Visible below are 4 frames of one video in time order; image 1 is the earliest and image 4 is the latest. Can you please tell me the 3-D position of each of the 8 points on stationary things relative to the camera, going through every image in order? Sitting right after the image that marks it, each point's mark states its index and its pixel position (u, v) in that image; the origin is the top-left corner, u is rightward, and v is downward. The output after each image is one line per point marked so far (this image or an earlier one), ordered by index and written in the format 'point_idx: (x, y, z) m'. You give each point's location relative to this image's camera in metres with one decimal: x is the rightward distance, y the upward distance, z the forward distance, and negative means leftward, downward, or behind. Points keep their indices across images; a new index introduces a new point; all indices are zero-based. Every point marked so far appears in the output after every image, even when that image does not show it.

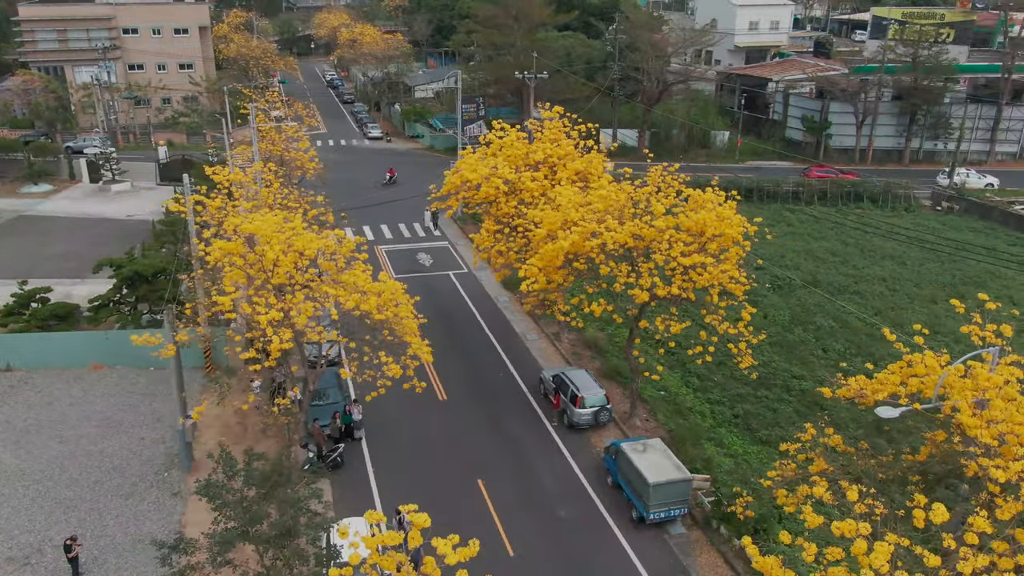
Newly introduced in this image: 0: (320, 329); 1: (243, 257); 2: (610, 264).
0: (-3.8, -0.8, +16.3) m
1: (-5.4, +0.7, +16.7) m
2: (+2.2, +0.6, +18.7) m
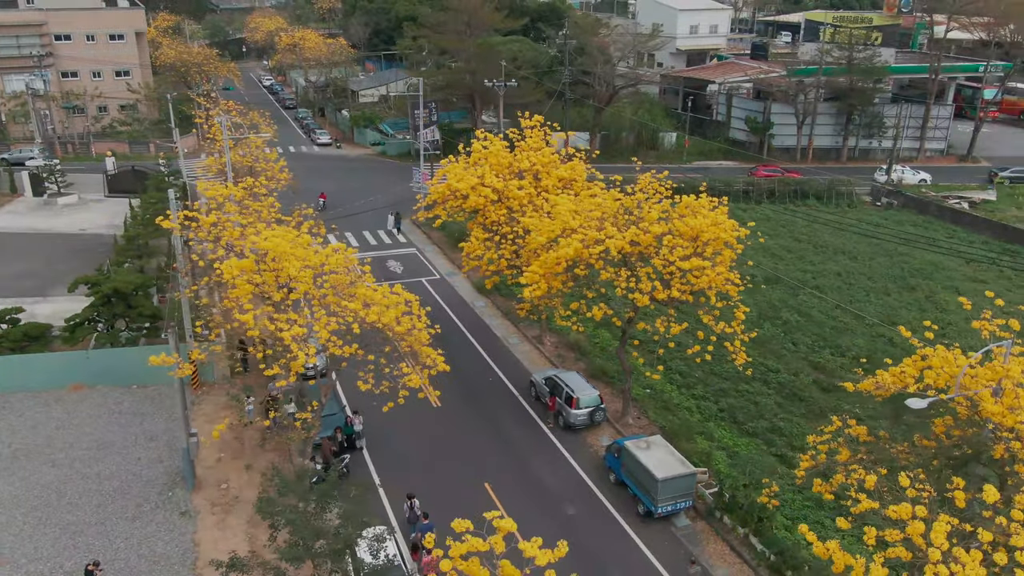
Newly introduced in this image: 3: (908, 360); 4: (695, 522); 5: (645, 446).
0: (-3.5, -1.1, +16.5) m
1: (-5.2, +0.3, +16.7) m
2: (+2.3, +0.4, +19.4) m
3: (+6.2, -1.2, +12.8) m
4: (+4.3, -5.5, +19.2) m
5: (+3.2, -3.8, +19.5) m
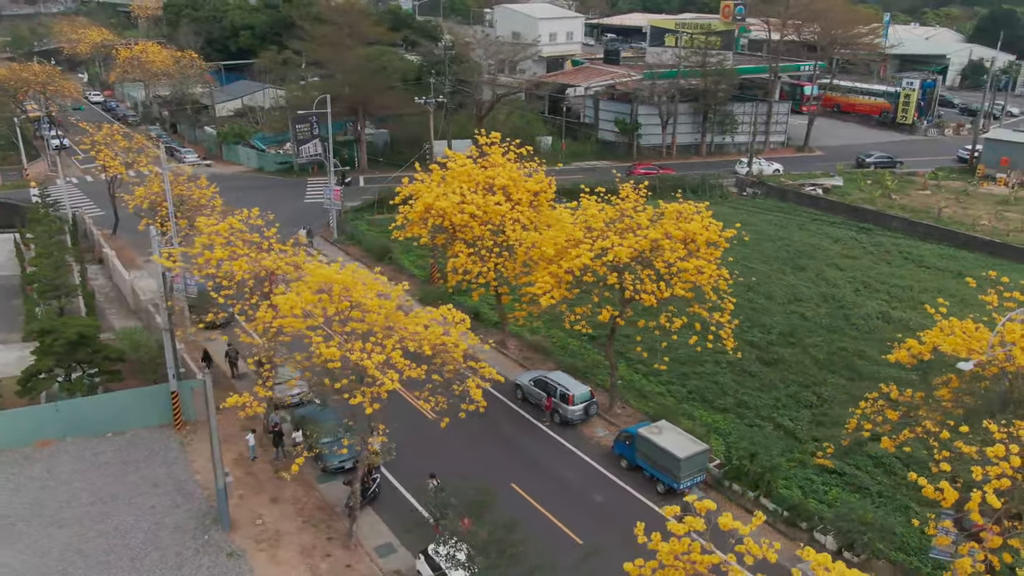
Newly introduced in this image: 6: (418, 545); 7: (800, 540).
0: (-2.2, -1.6, +17.2) m
1: (-4.0, -0.4, +17.0) m
2: (+2.7, +0.4, +21.3) m
3: (+8.0, -0.9, +15.7) m
4: (+5.1, -5.4, +21.5) m
5: (+3.8, -3.8, +21.6) m
6: (-2.2, -6.0, +19.3) m
7: (+6.9, -6.0, +19.6) m
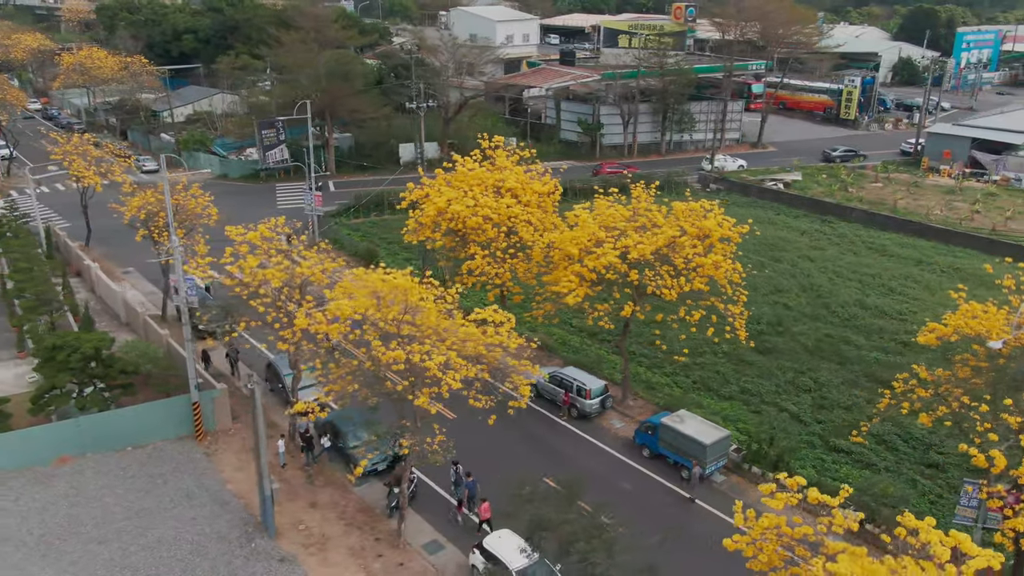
0: (-1.1, -1.7, +17.7) m
1: (-3.0, -0.5, +17.4) m
2: (+3.3, +0.5, +22.2) m
3: (+9.1, -0.6, +17.0) m
4: (+5.9, -5.2, +22.6) m
5: (+4.6, -3.6, +22.6) m
6: (-1.1, -6.1, +19.8) m
7: (+7.9, -5.8, +20.8) m
